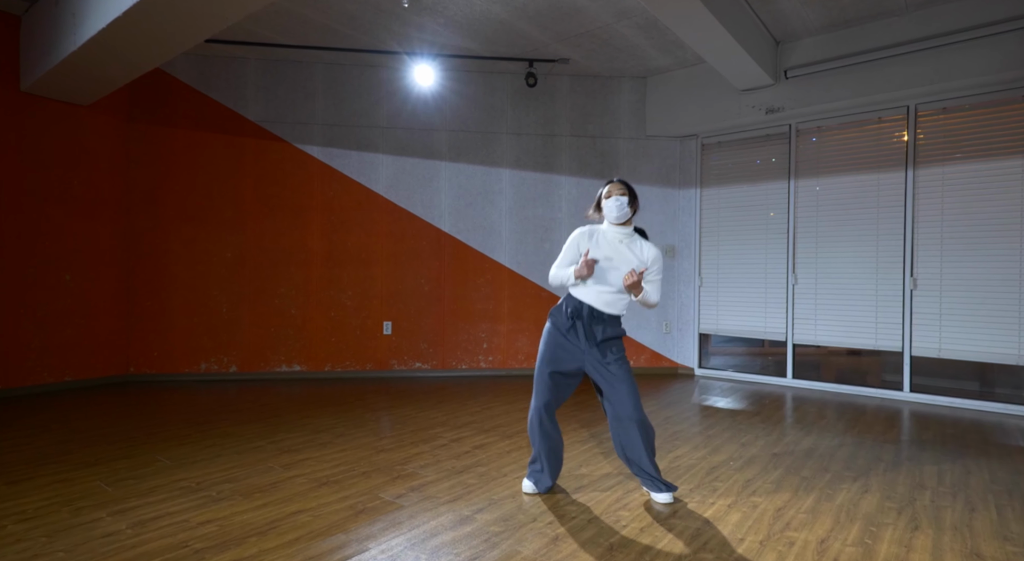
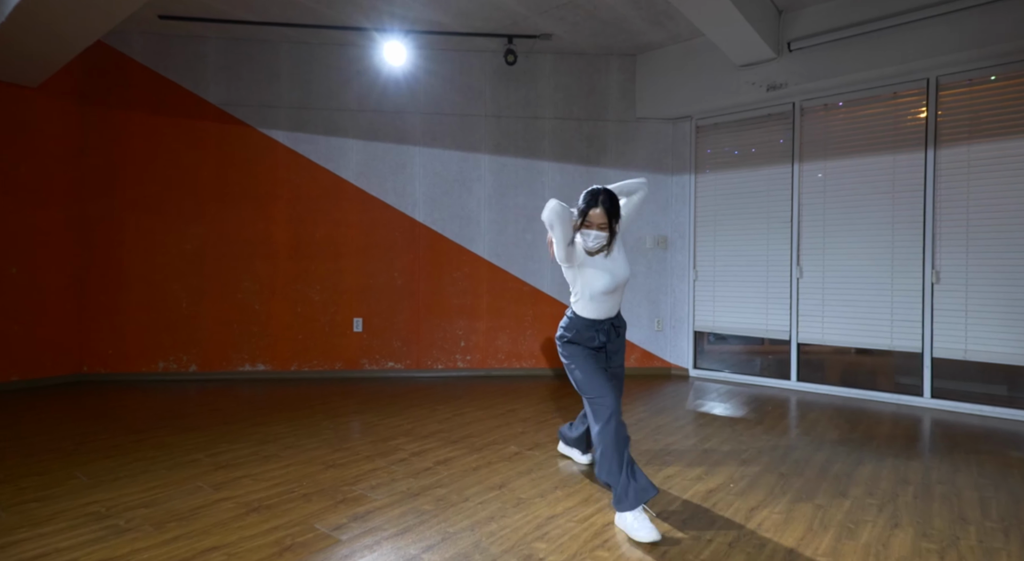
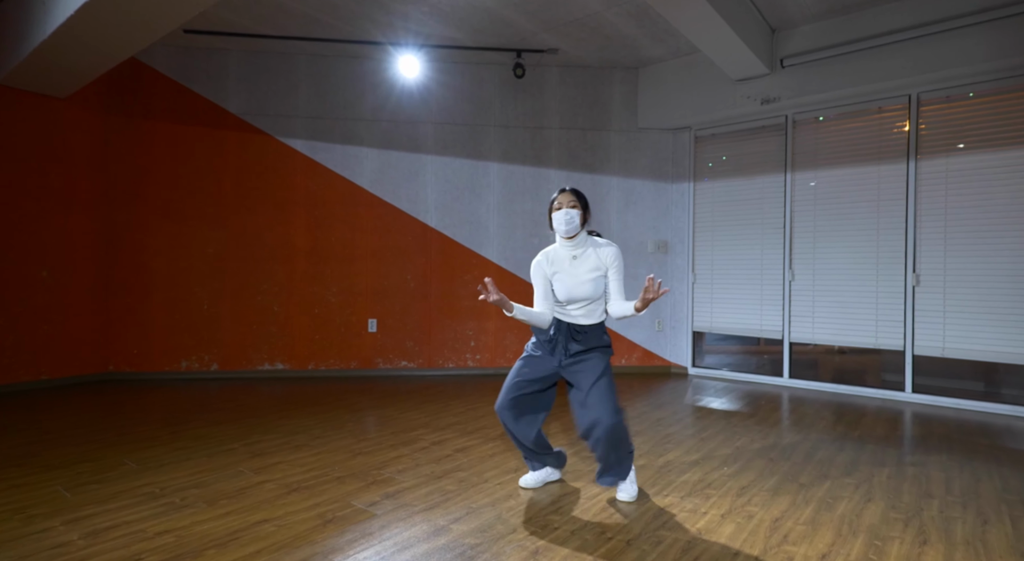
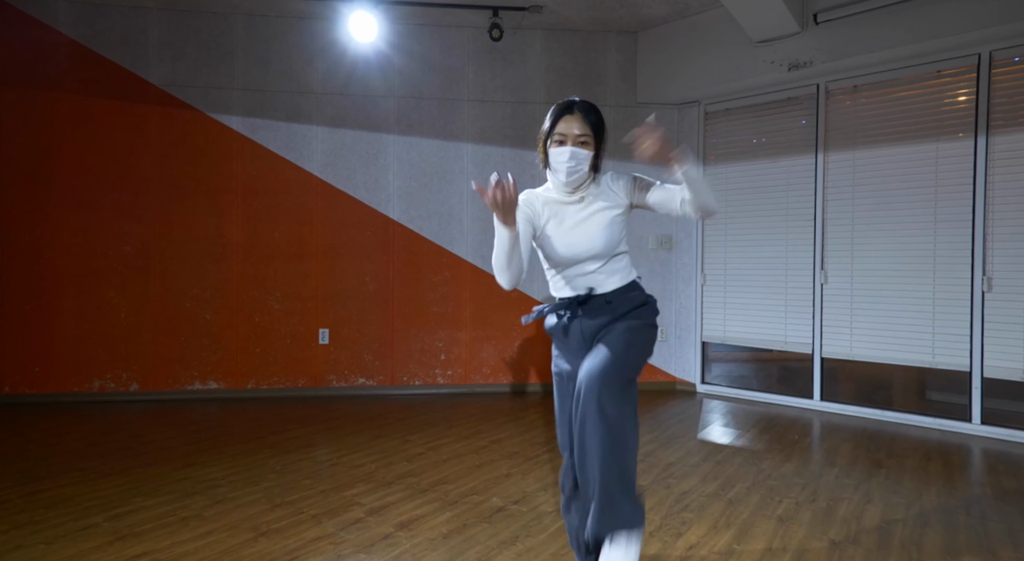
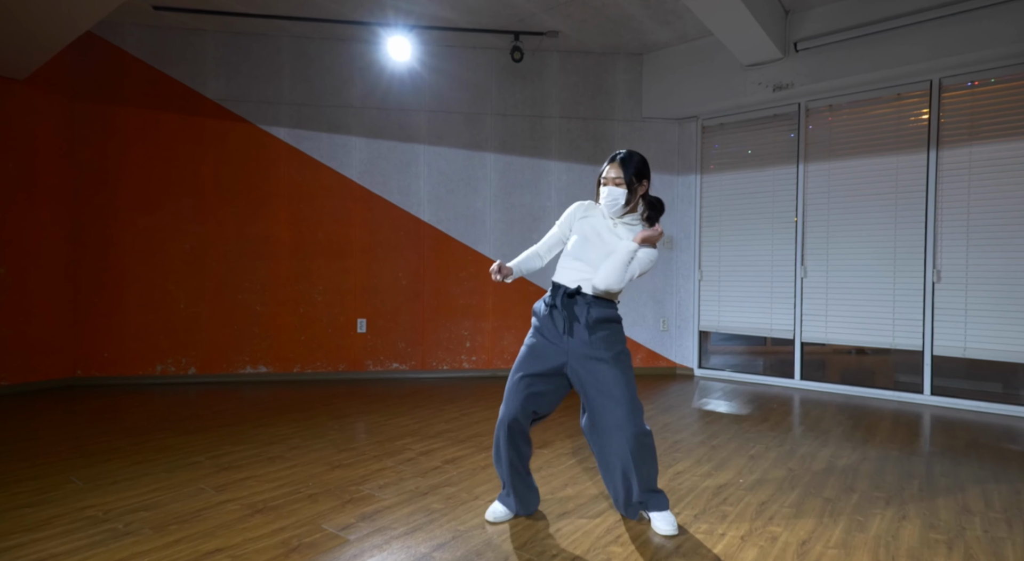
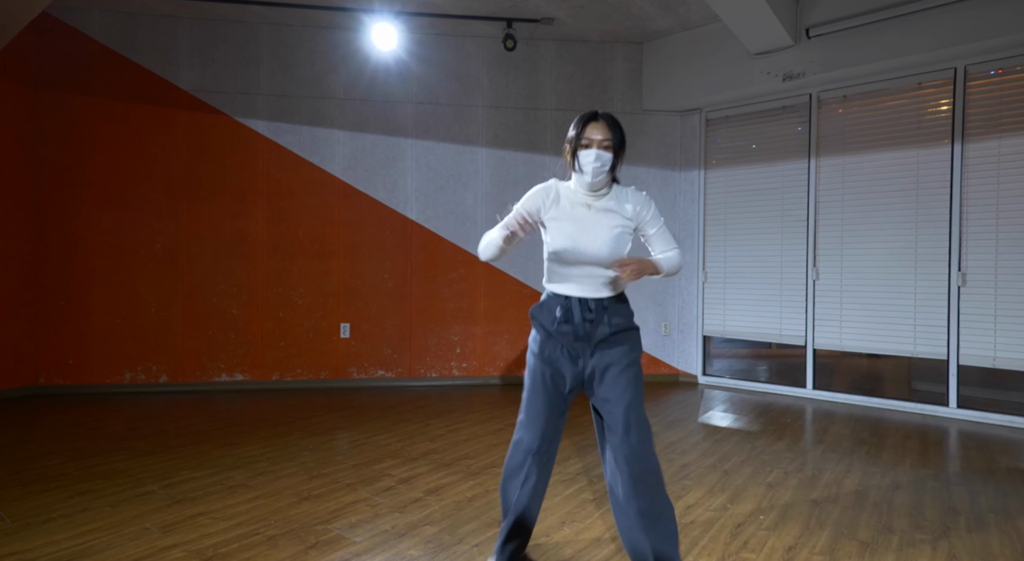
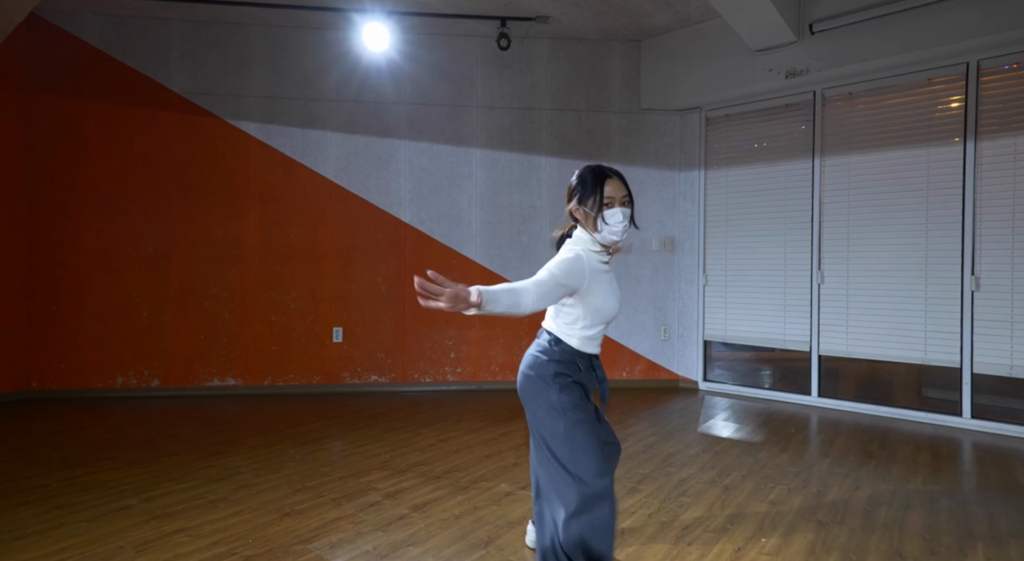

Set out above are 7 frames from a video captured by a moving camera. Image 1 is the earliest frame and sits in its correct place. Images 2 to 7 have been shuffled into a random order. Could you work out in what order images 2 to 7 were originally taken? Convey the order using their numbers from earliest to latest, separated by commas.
5, 6, 3, 4, 7, 2
